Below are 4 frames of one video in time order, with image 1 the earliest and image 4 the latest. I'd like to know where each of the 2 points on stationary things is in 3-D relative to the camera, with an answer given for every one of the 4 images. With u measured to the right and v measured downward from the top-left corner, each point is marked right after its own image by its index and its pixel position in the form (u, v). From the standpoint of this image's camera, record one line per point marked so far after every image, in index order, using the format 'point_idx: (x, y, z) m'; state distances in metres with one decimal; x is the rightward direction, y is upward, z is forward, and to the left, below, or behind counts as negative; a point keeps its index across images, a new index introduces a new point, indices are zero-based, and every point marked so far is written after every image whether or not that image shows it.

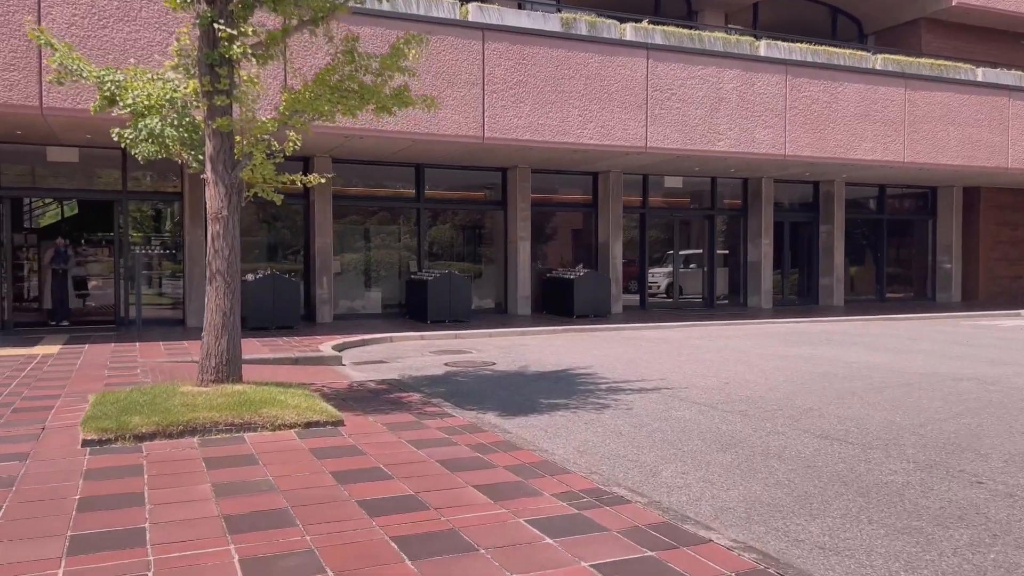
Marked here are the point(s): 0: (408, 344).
0: (-1.7, -0.9, +13.4) m
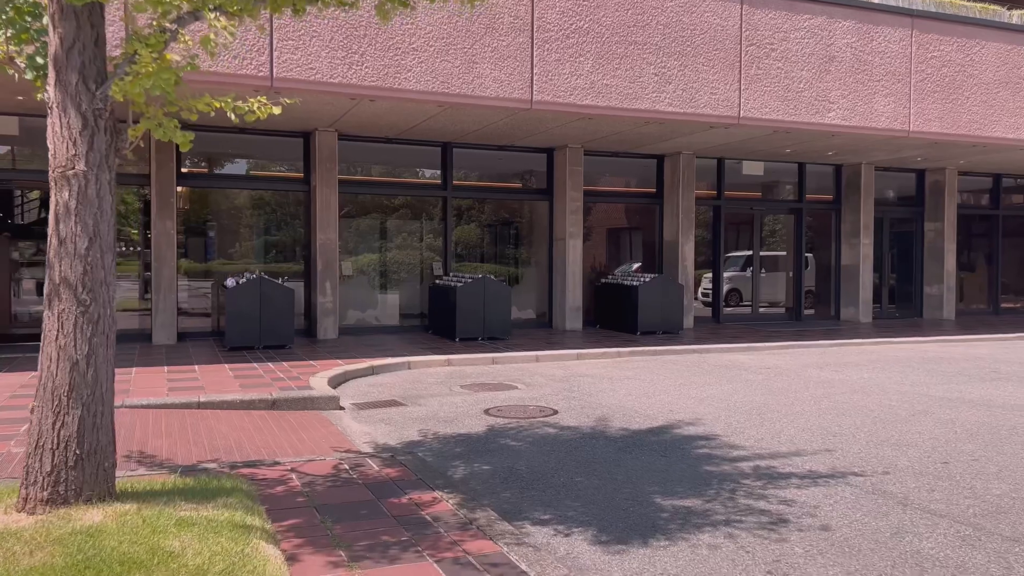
0: (-1.0, -1.1, +10.2) m
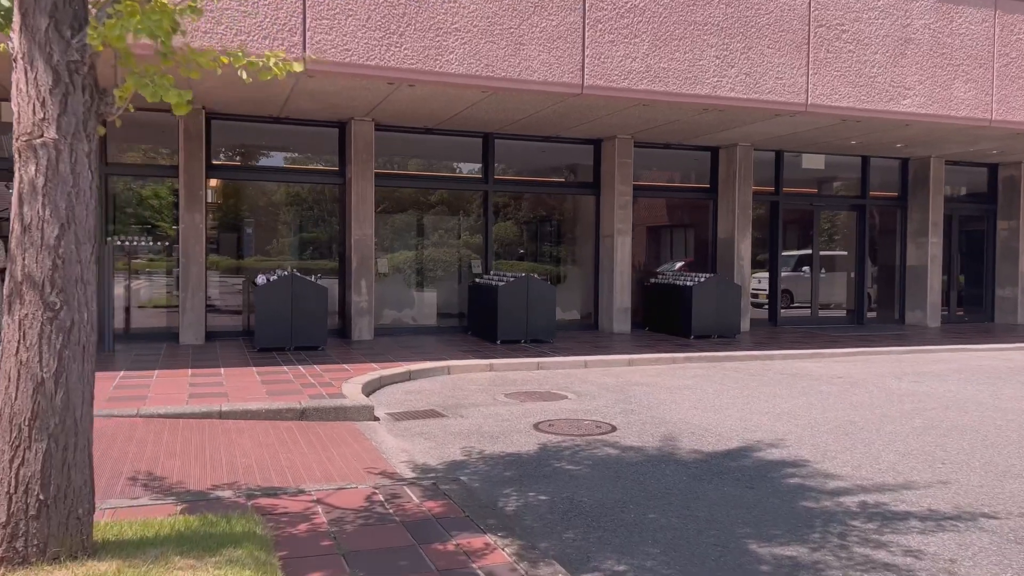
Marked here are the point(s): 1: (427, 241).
0: (-0.4, -1.1, +9.4) m
1: (-1.4, +0.8, +13.3) m
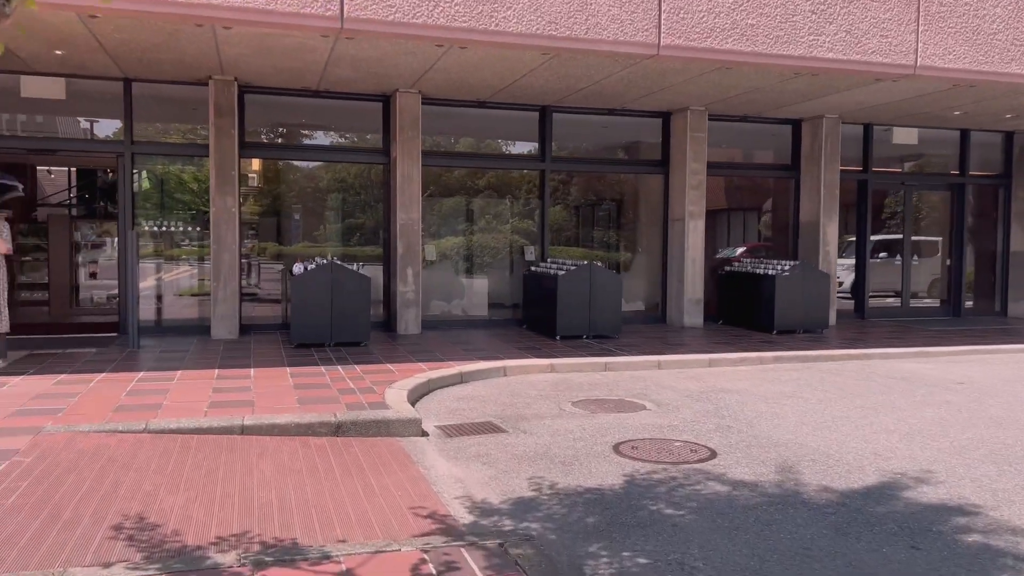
0: (+0.2, -1.0, +8.3) m
1: (-0.5, +0.9, +12.2) m
